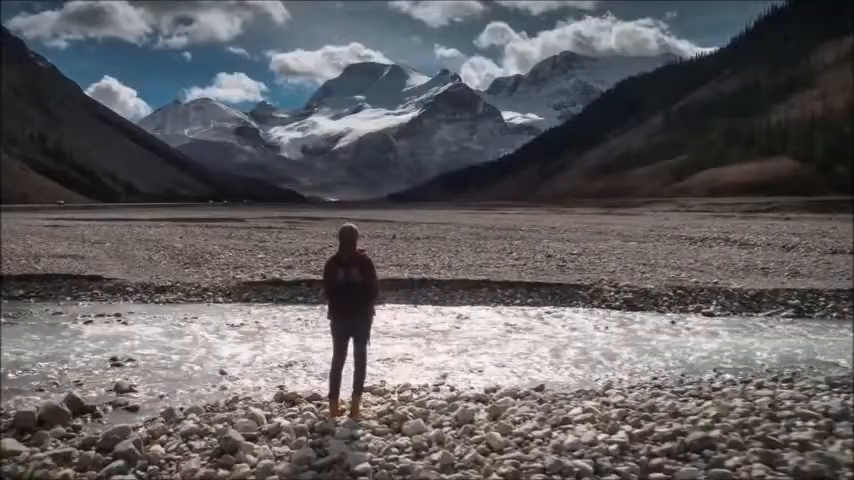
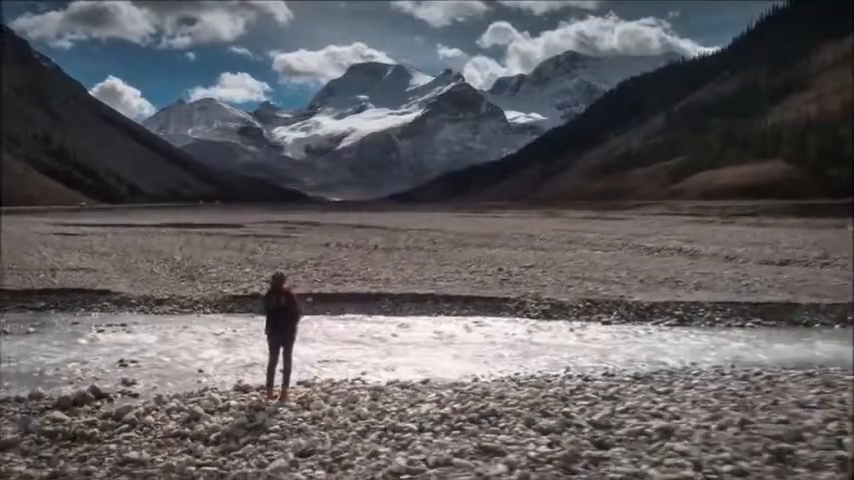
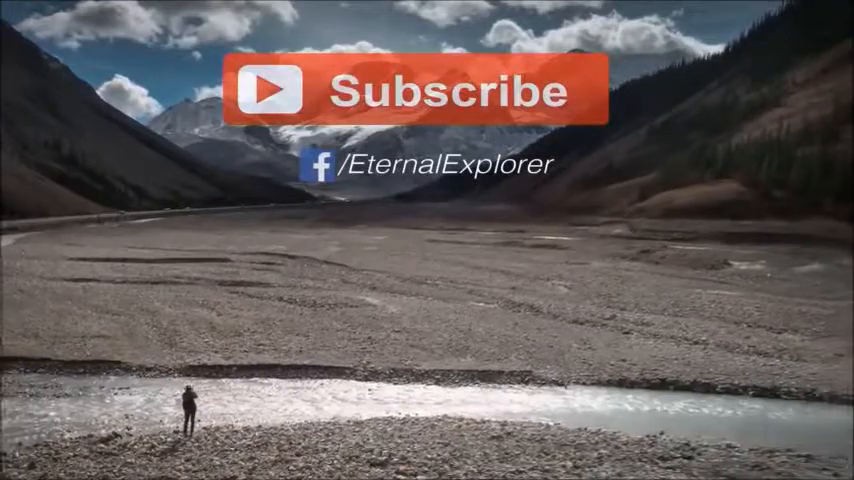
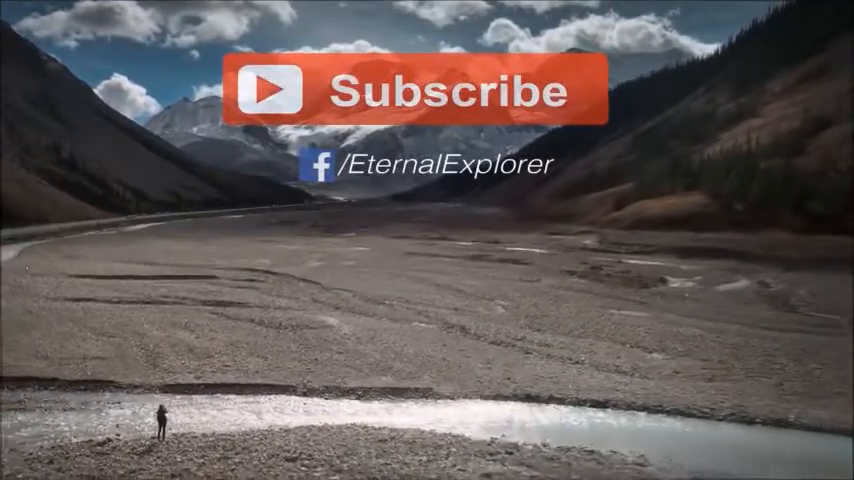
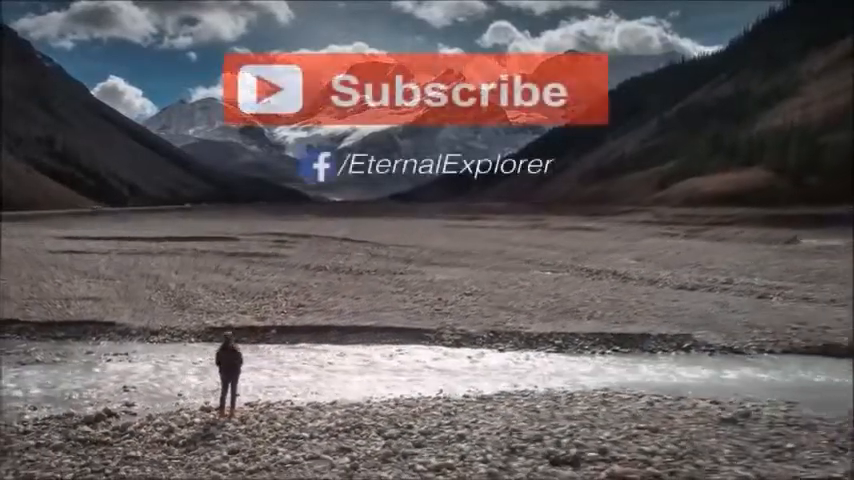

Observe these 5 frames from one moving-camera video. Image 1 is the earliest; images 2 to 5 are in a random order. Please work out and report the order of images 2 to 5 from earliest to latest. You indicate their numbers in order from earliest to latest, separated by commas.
2, 5, 3, 4
